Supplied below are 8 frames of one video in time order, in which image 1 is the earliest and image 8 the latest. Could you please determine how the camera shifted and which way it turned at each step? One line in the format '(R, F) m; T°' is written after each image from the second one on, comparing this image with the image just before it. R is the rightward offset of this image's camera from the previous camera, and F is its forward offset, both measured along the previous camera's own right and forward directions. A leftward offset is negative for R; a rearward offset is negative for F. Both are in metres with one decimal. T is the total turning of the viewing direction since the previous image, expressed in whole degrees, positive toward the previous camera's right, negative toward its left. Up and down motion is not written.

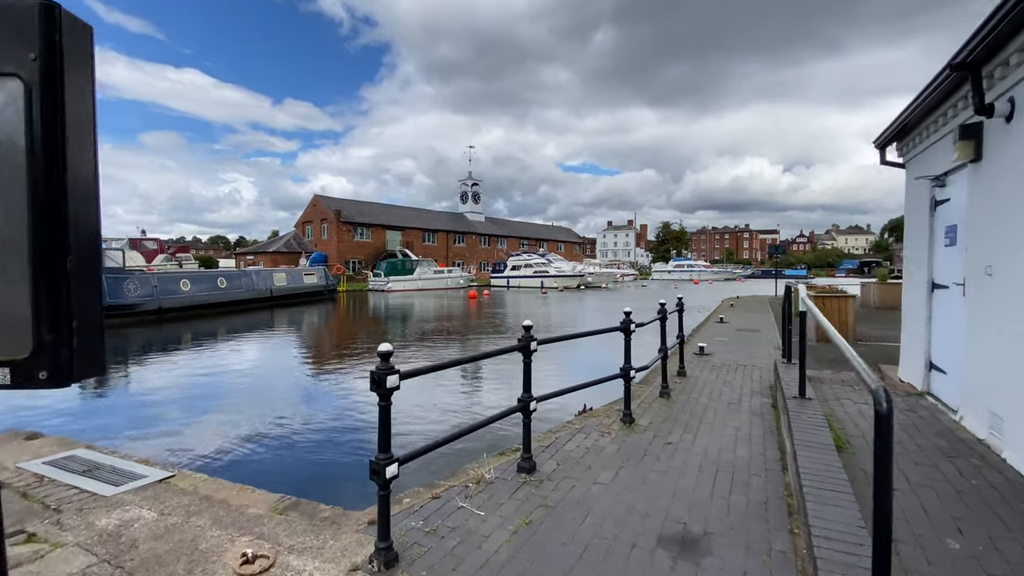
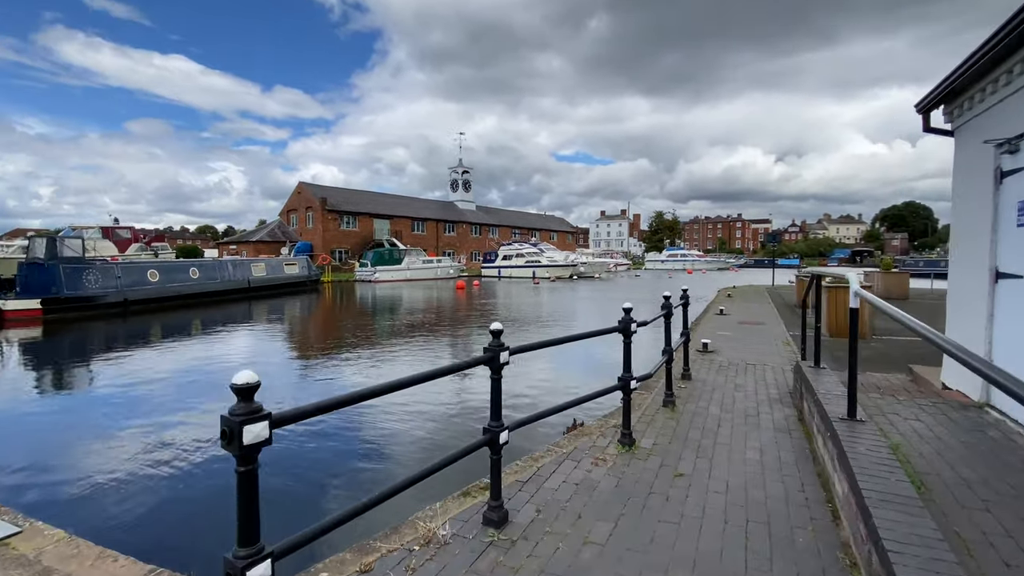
(+0.2, +0.9) m; +1°
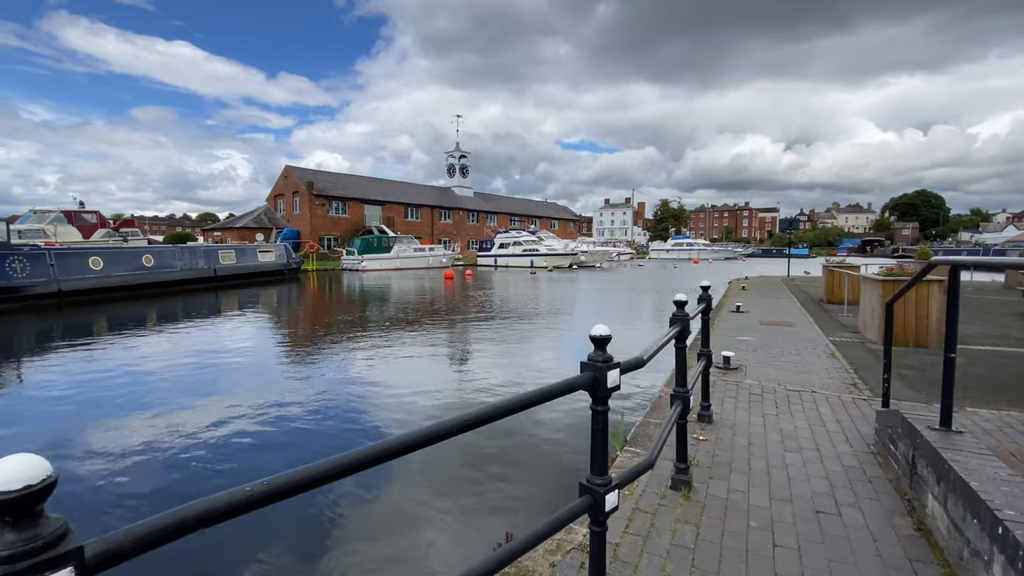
(+0.5, +1.9) m; 0°
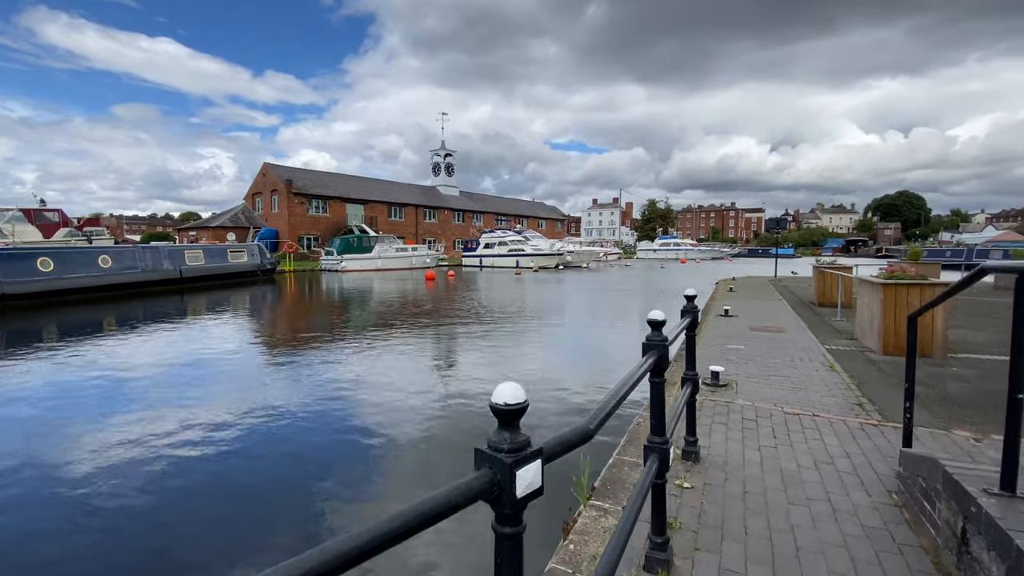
(+0.3, +0.7) m; +1°
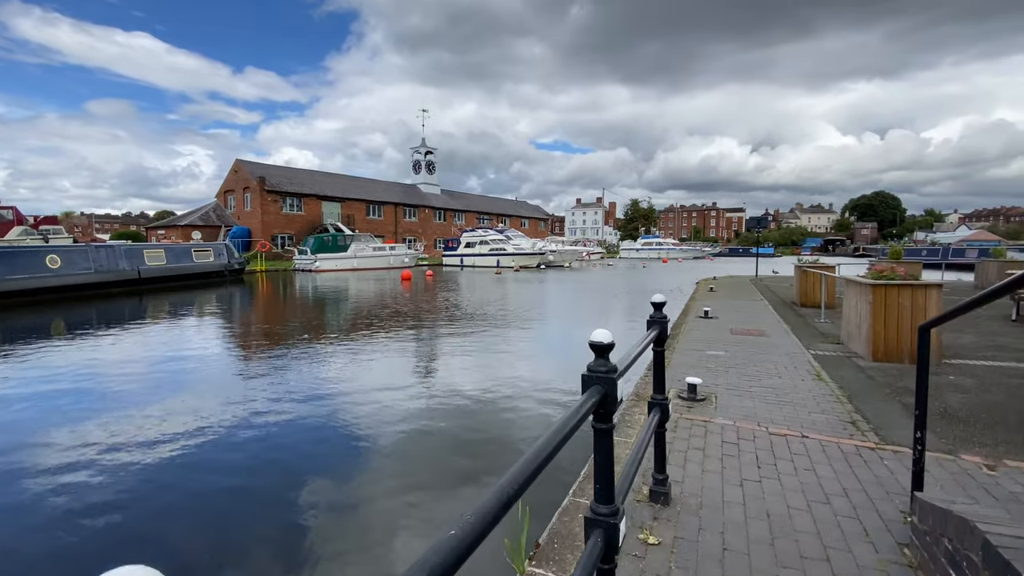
(+0.3, +0.6) m; +2°
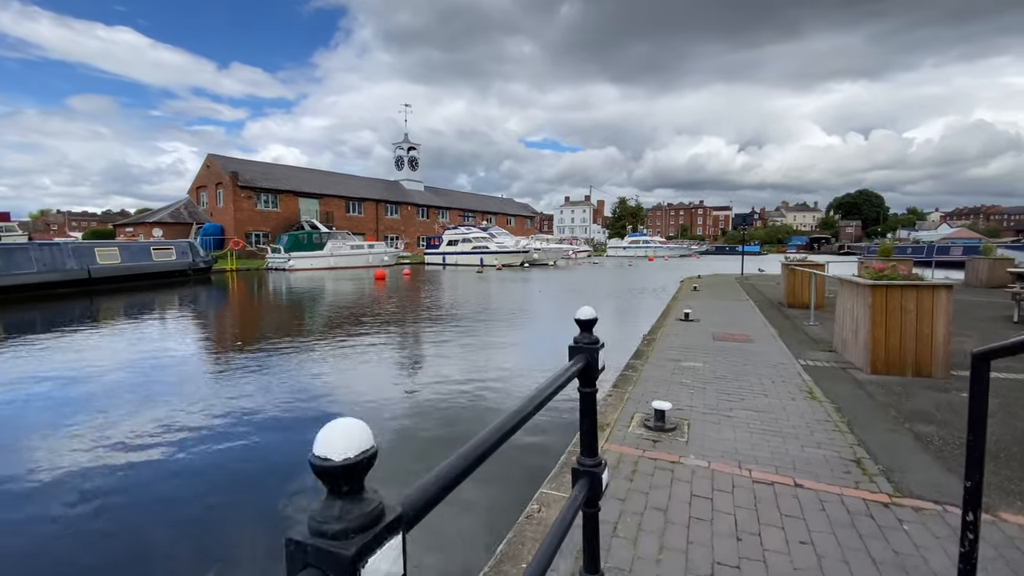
(+0.4, +0.8) m; +1°
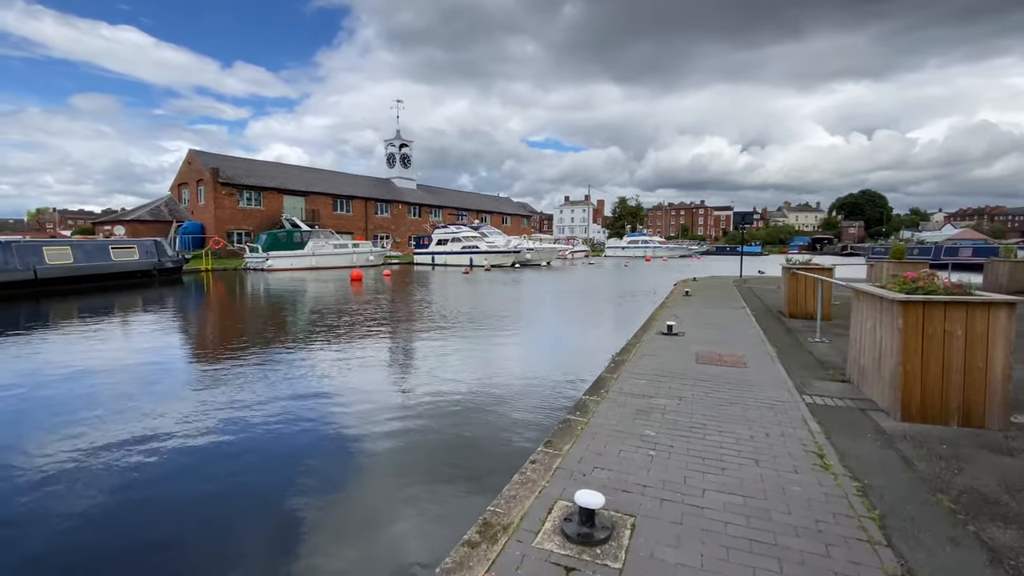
(+0.7, +1.2) m; 0°
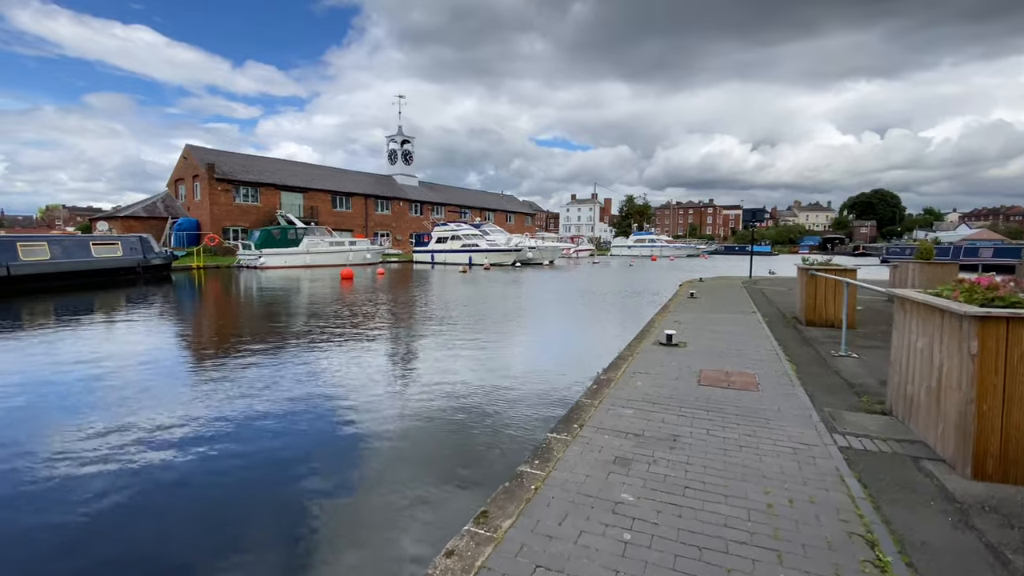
(+0.4, +0.9) m; -1°
